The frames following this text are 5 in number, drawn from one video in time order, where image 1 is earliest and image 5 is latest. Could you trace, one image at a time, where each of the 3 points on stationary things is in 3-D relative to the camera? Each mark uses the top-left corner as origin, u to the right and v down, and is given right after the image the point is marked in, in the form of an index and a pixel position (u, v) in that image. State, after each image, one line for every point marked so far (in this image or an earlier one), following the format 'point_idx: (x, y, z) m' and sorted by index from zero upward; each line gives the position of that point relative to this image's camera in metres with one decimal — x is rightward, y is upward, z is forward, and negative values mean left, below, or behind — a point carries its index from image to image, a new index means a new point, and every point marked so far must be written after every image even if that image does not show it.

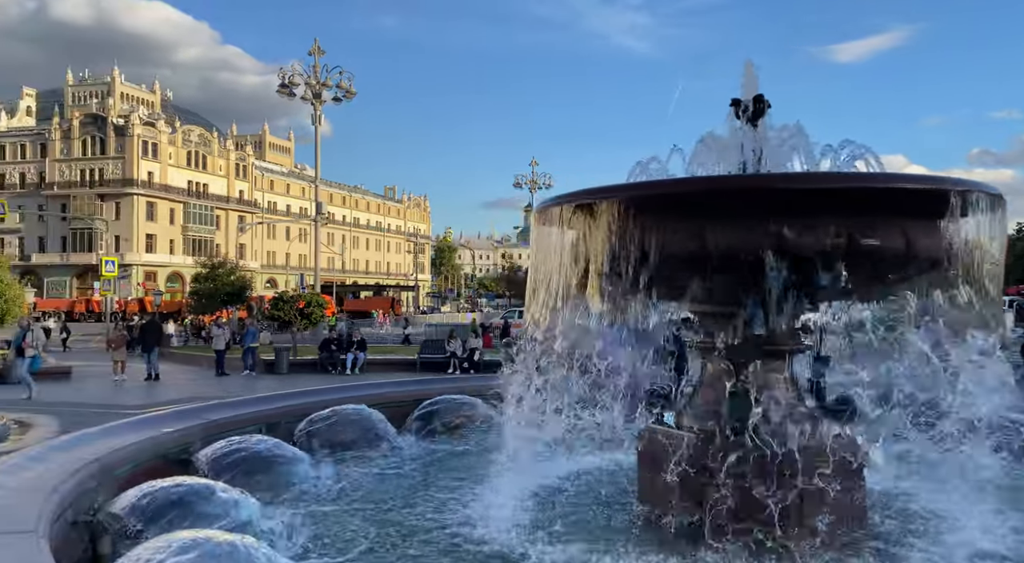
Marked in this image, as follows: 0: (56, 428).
0: (-5.9, -1.9, +10.7) m
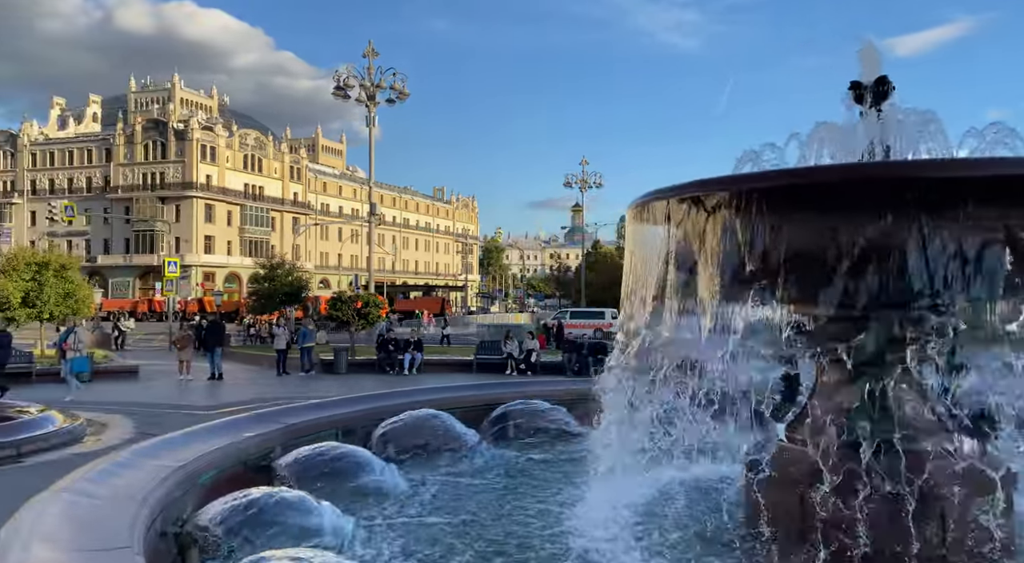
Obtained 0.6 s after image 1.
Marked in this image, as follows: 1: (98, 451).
0: (-5.0, -2.0, +10.7) m
1: (-4.8, -1.9, +9.3) m
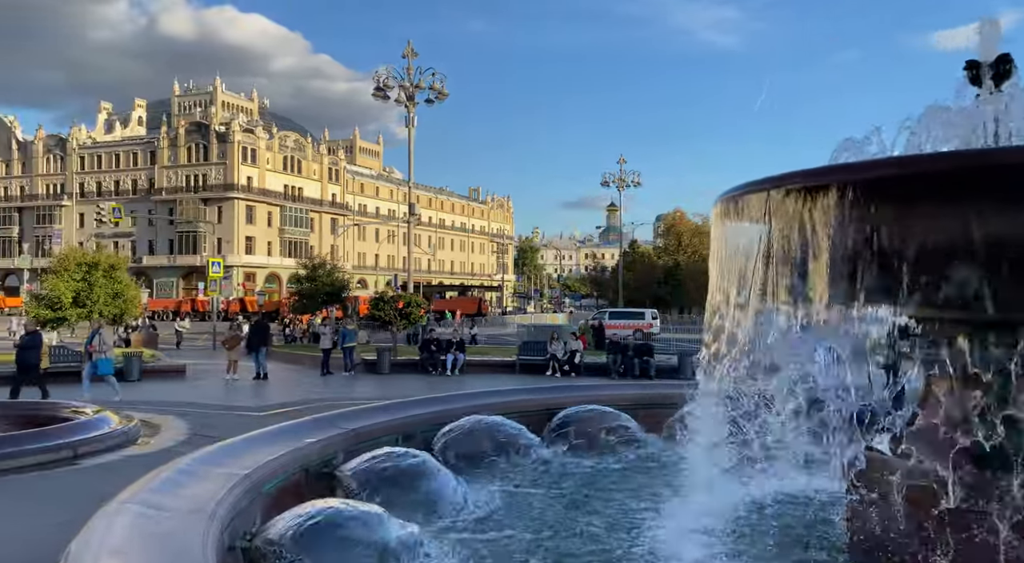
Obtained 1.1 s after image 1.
0: (-4.3, -2.0, +10.7) m
1: (-4.1, -2.0, +9.2) m
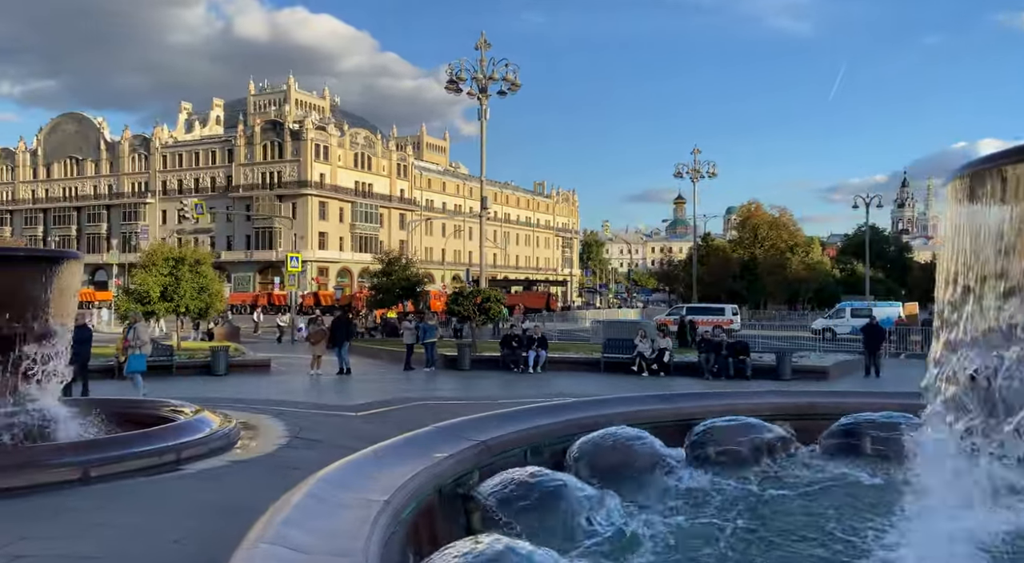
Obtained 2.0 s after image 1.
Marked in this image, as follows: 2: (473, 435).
0: (-2.8, -1.9, +10.3) m
1: (-2.8, -1.9, +8.8) m
2: (-0.3, -1.1, +6.1) m
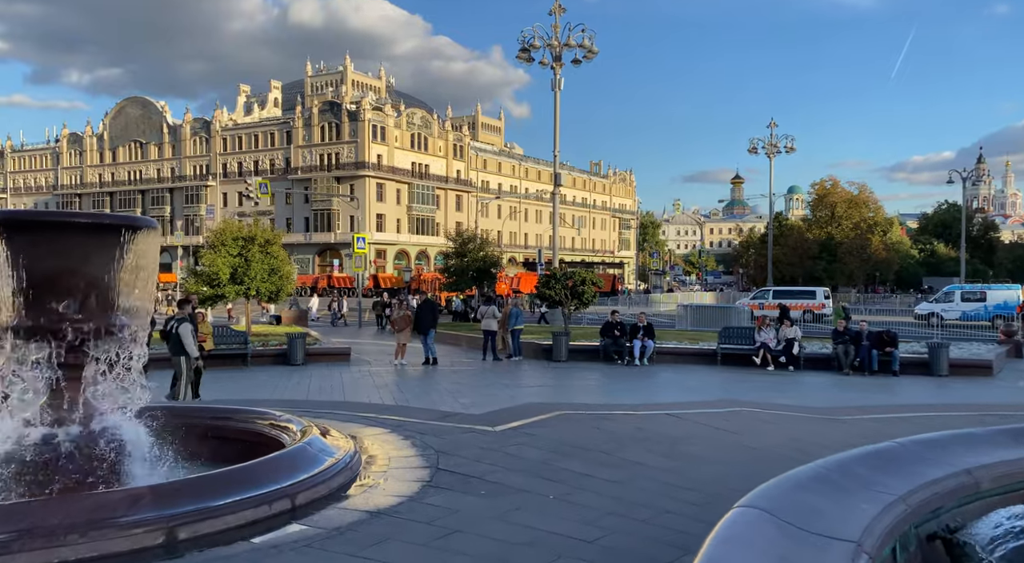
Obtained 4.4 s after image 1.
0: (-0.8, -1.7, +7.8) m
1: (-0.9, -1.7, +6.4) m
2: (+1.4, -1.0, +3.4) m
